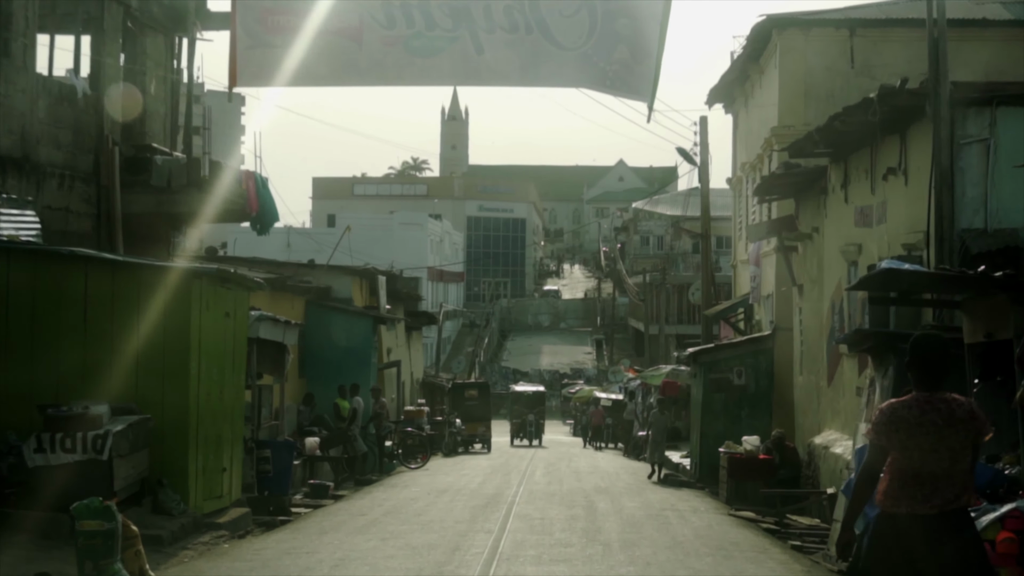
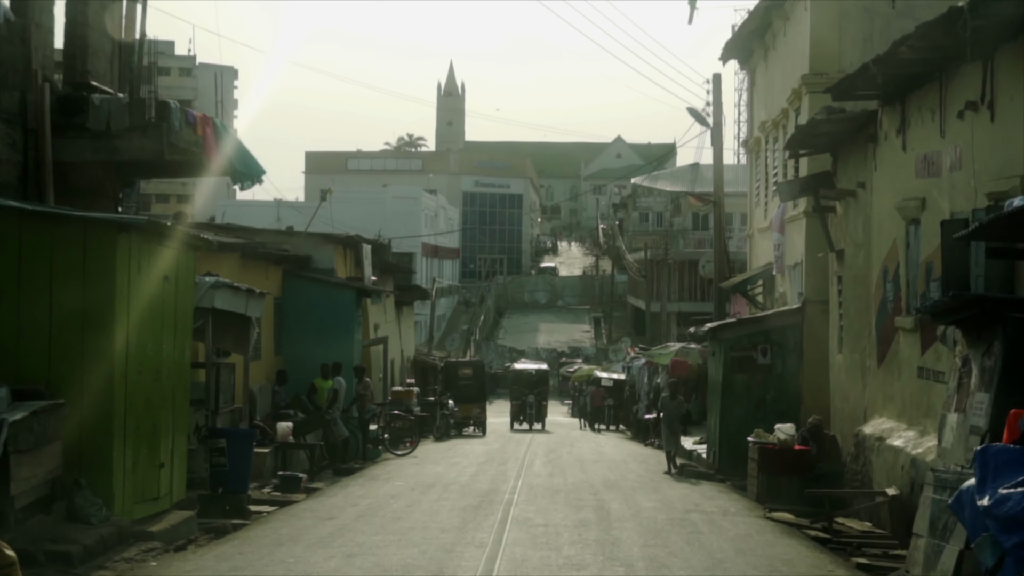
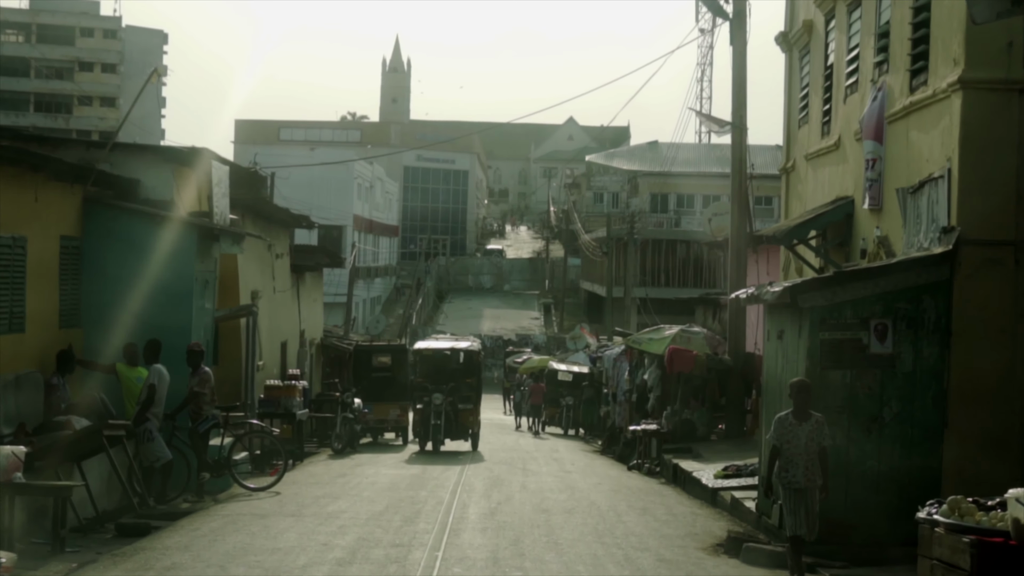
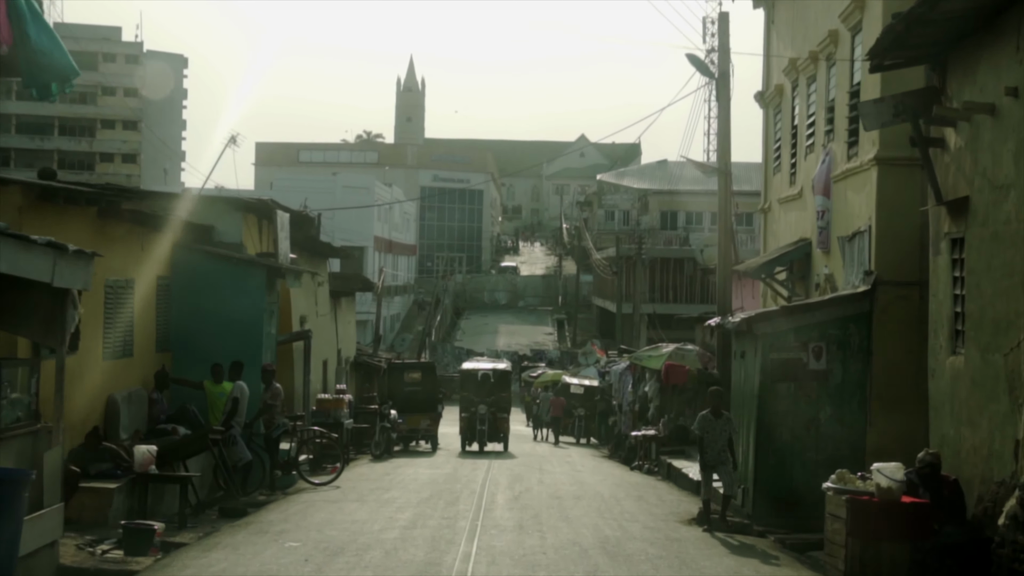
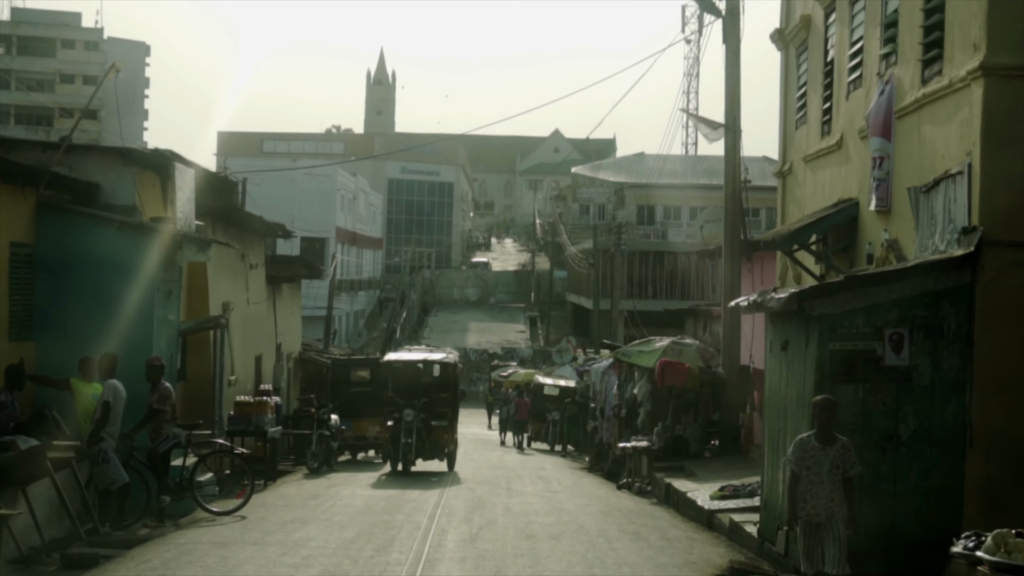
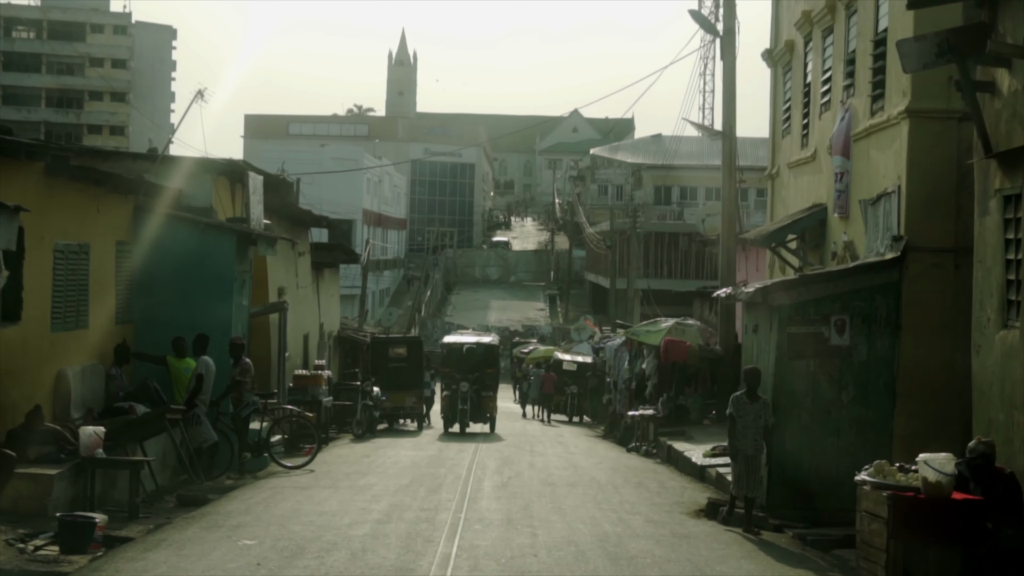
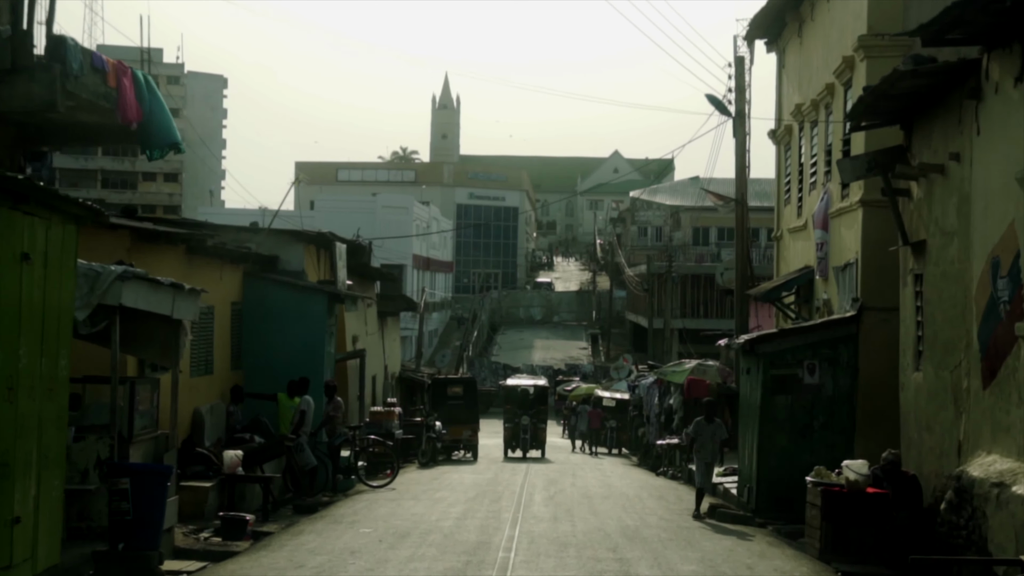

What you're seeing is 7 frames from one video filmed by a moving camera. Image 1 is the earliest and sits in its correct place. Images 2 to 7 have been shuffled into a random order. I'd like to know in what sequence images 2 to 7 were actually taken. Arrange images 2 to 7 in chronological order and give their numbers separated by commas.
2, 7, 4, 6, 3, 5
